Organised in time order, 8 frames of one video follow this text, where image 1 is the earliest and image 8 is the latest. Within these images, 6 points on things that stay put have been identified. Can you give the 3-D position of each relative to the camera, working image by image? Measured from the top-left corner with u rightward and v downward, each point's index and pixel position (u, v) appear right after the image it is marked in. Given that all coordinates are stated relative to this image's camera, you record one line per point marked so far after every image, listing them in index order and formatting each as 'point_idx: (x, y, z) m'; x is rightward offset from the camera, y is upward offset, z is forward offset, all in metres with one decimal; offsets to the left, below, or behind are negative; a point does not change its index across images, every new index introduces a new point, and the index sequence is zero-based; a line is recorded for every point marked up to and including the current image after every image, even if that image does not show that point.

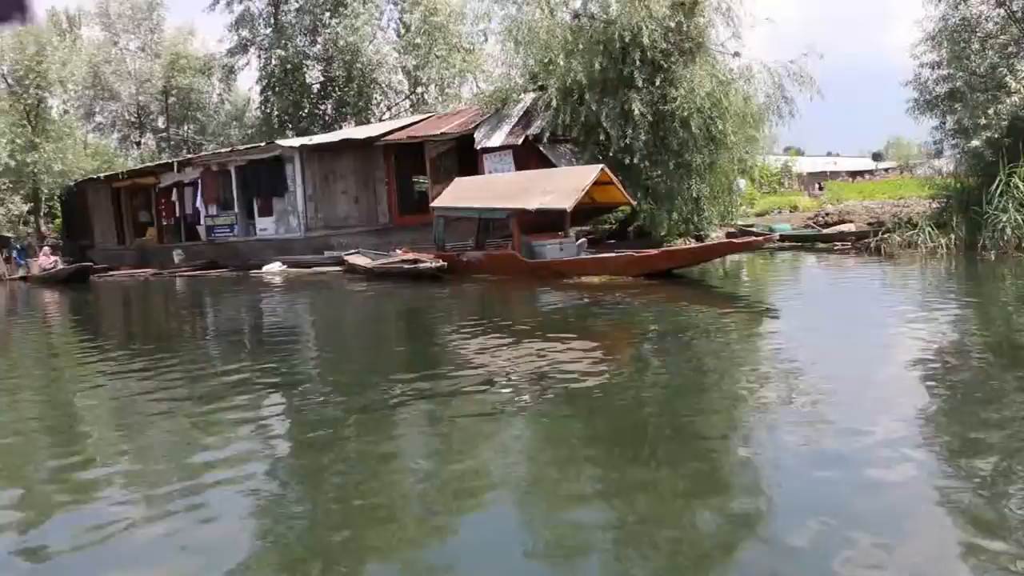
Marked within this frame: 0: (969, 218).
0: (+6.4, +0.9, +13.2) m
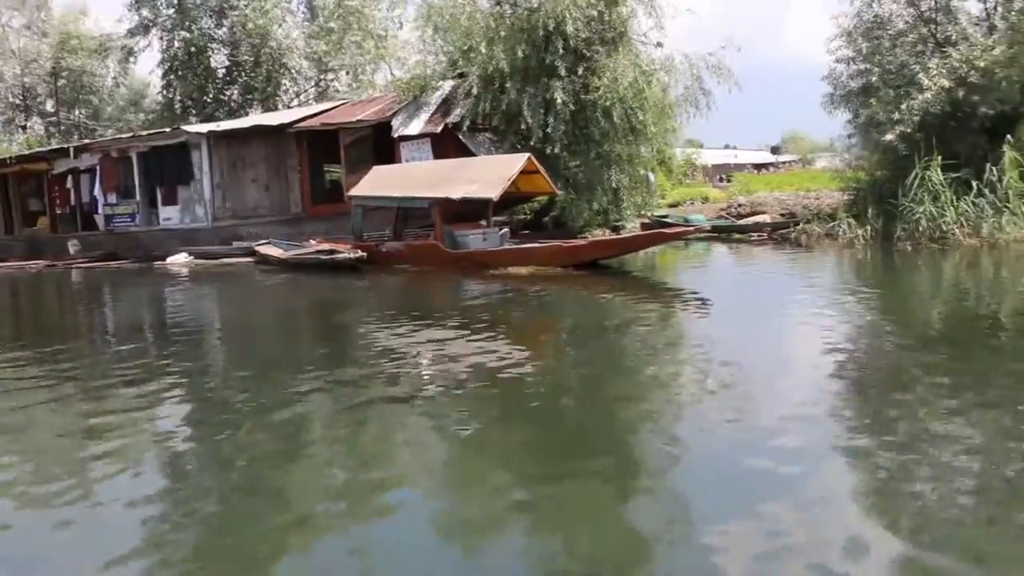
0: (+5.3, +1.0, +13.5) m
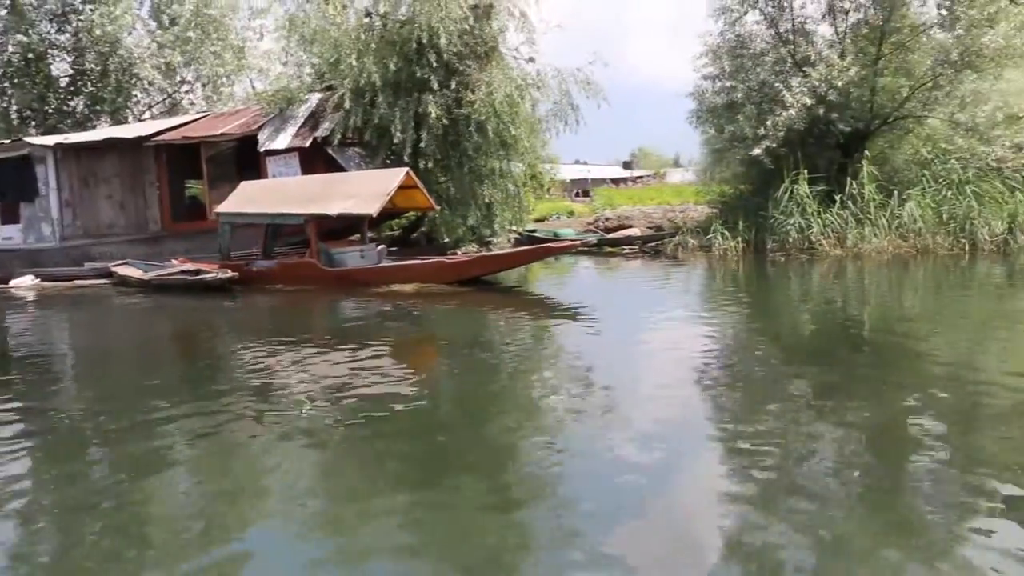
0: (+3.6, +0.9, +14.0) m
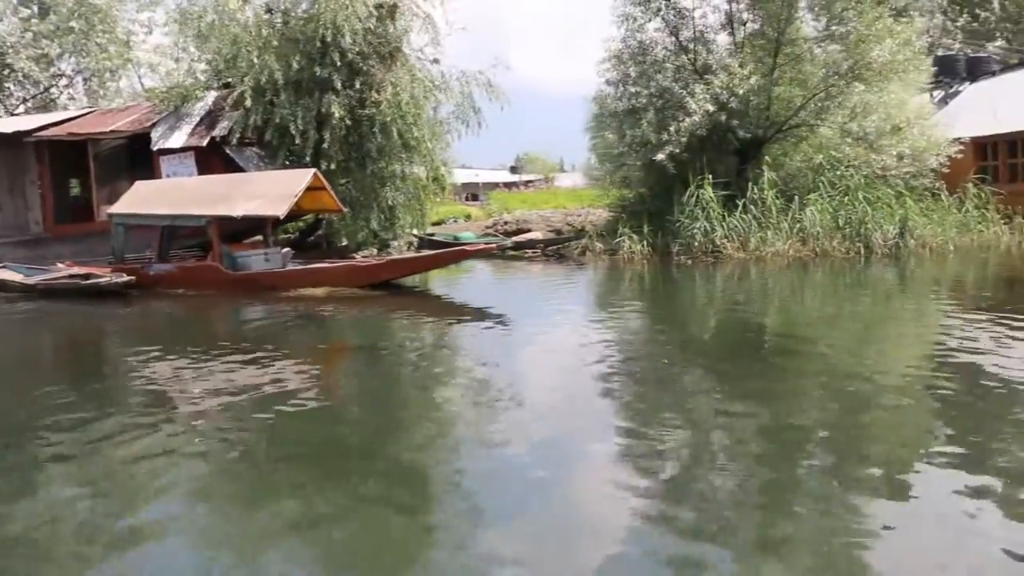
0: (+2.2, +0.9, +14.3) m
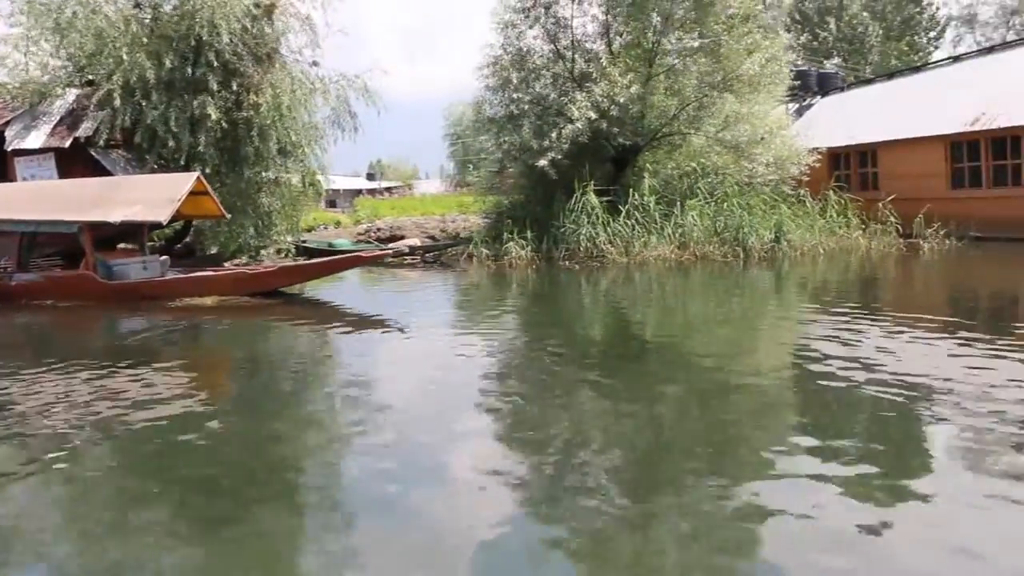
0: (+0.5, +0.8, +14.5) m
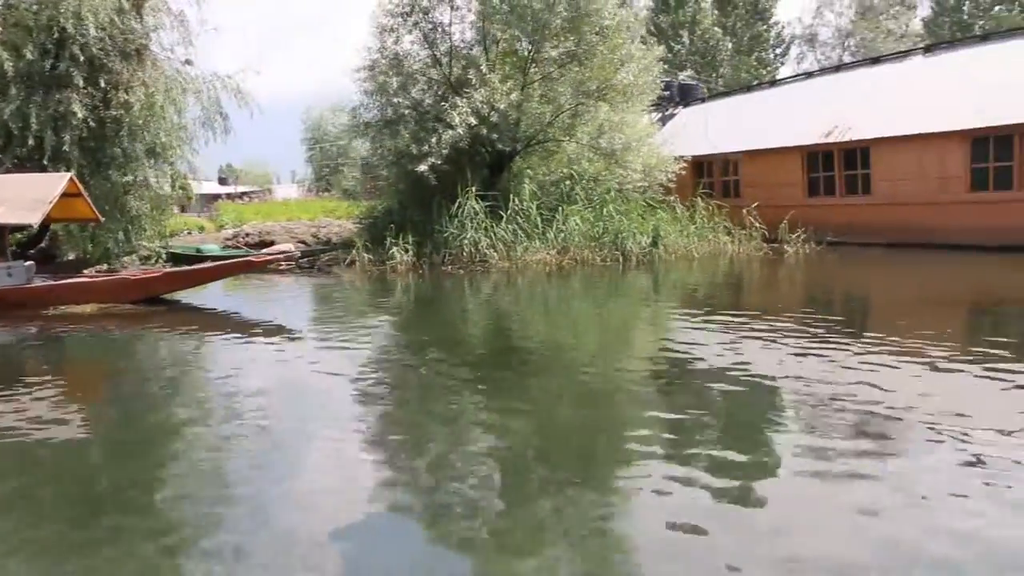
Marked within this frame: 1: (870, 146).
0: (-1.3, +0.7, +14.5) m
1: (+5.3, +2.1, +14.6) m
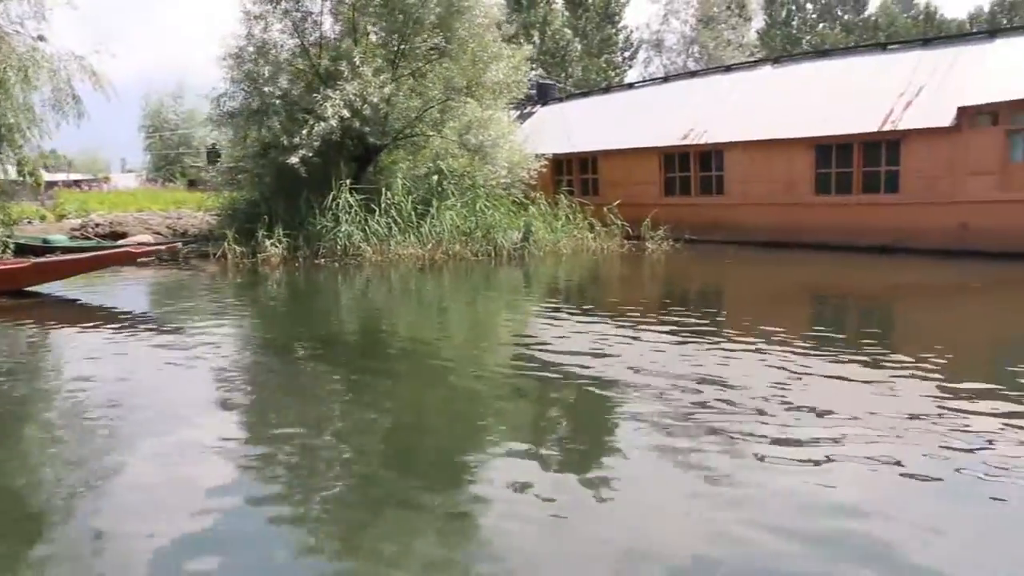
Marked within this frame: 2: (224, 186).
0: (-3.2, +0.8, +14.2) m
1: (+3.3, +2.2, +15.5) m
2: (-4.6, +1.6, +15.7) m
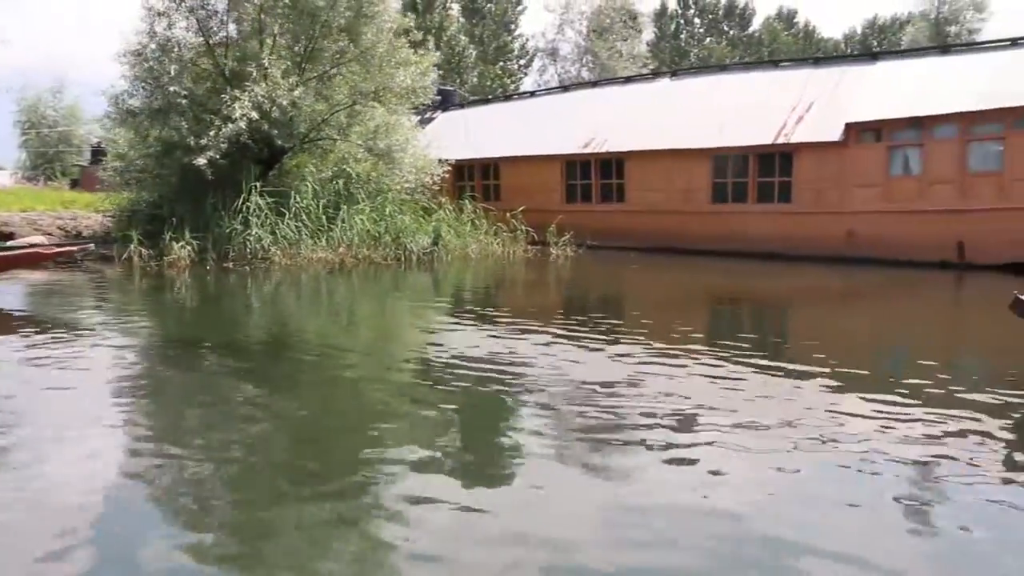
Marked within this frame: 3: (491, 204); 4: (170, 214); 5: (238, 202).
0: (-4.5, +0.7, +13.9) m
1: (+1.8, +2.1, +16.0) m
2: (-6.1, +1.6, +15.3) m
3: (-0.4, +1.5, +17.9) m
4: (-5.1, +1.1, +14.7) m
5: (-4.0, +1.2, +14.1) m
